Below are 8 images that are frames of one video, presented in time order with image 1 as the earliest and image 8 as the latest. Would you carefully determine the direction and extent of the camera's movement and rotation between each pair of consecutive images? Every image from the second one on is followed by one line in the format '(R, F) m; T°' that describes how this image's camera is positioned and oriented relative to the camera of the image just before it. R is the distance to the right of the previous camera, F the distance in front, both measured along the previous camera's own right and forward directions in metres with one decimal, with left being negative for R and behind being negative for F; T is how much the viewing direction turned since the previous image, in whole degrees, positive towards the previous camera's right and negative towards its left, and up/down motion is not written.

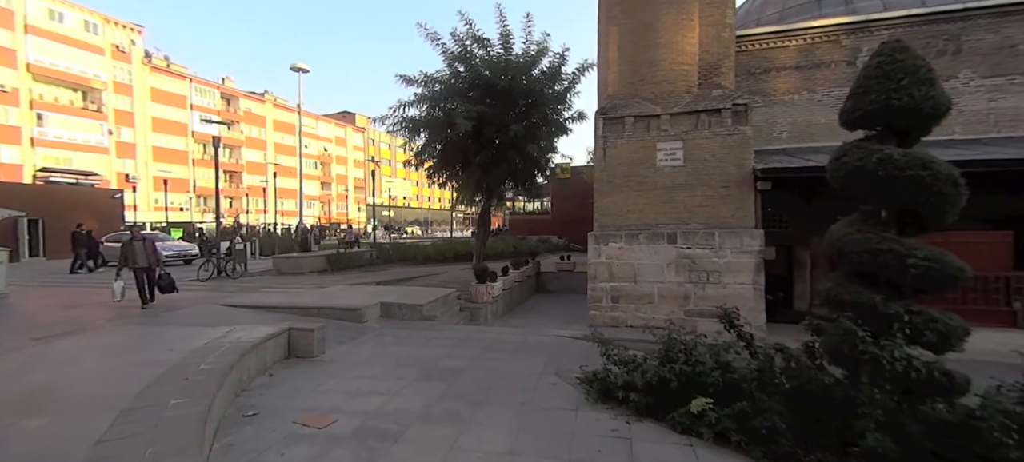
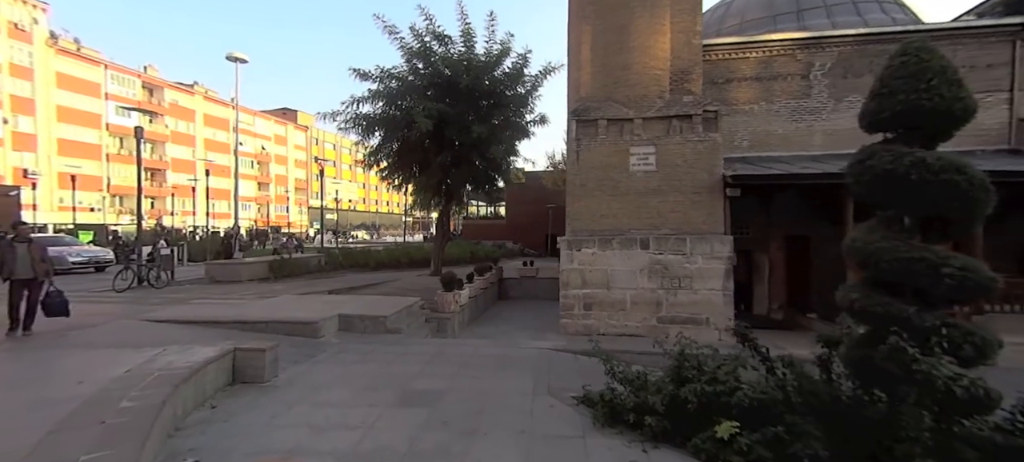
(-0.5, +0.6) m; +7°
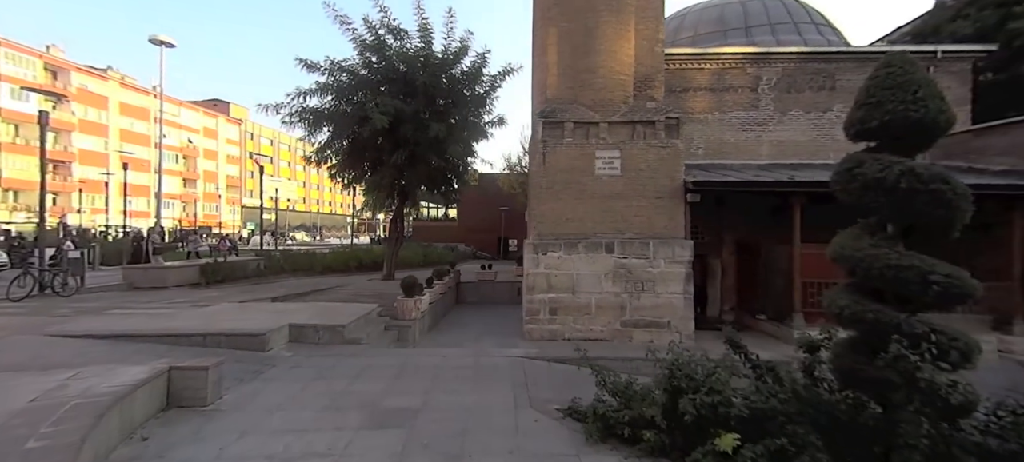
(-0.4, +0.3) m; +7°
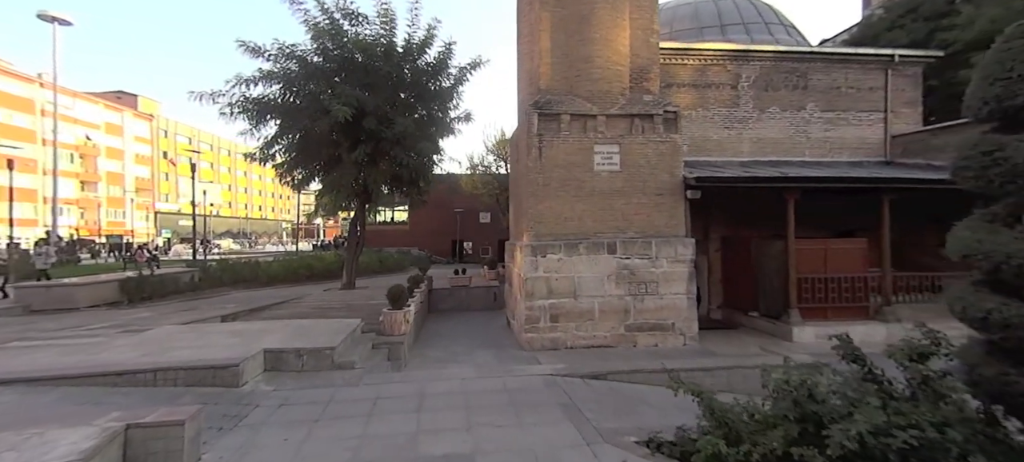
(-1.1, +1.0) m; +8°
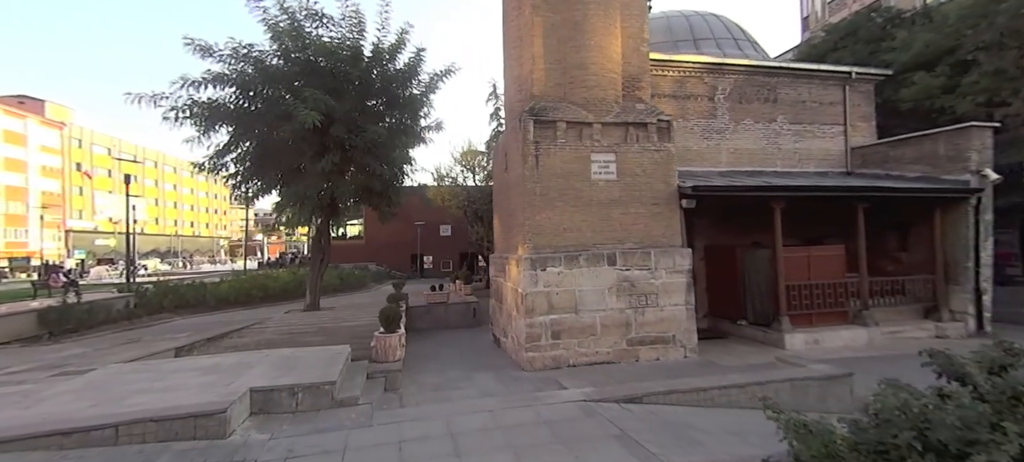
(-0.9, +0.6) m; +6°
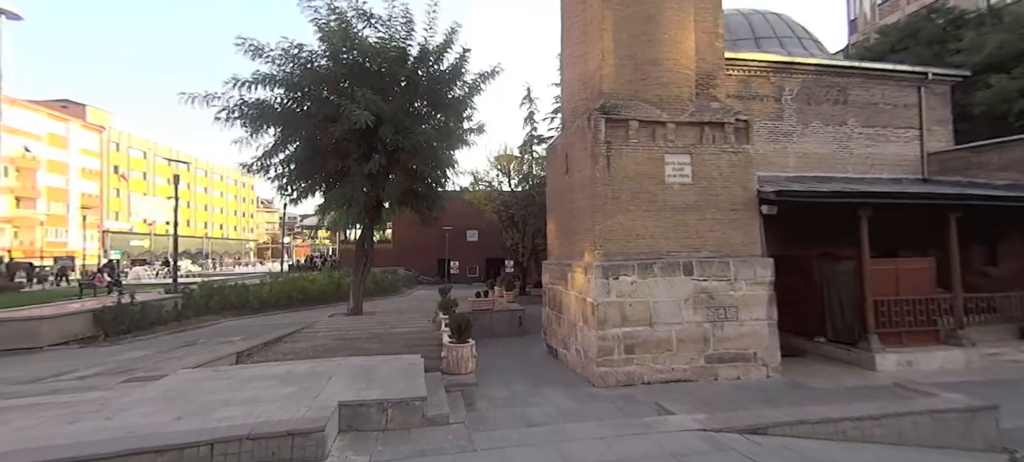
(-1.0, +0.5) m; -2°
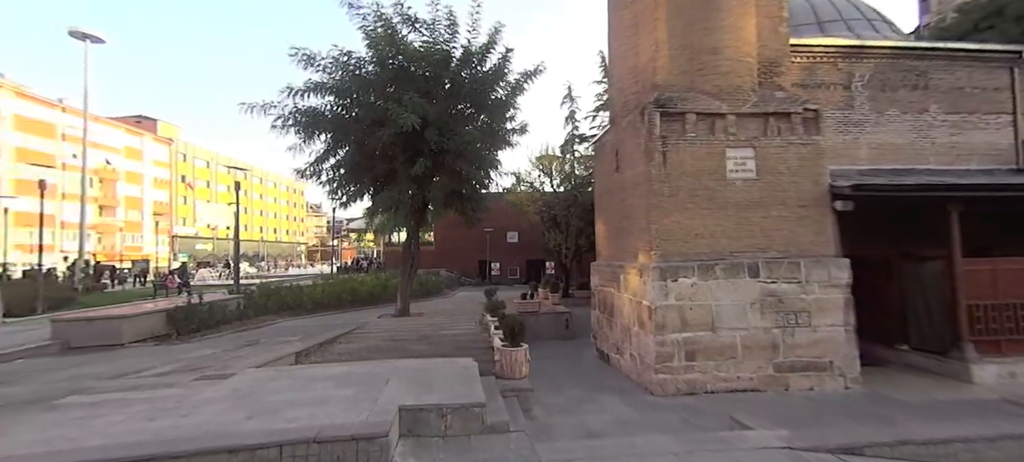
(-0.2, +0.2) m; -5°
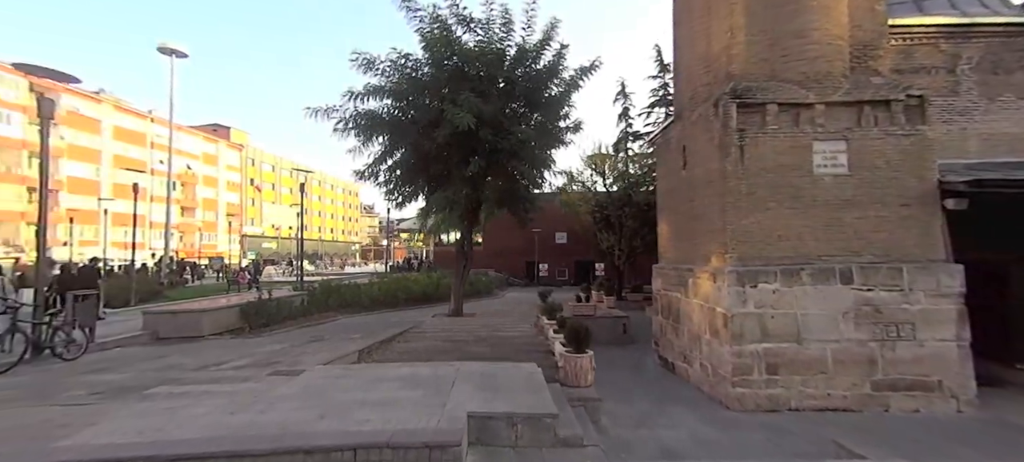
(-0.3, +0.3) m; -6°
